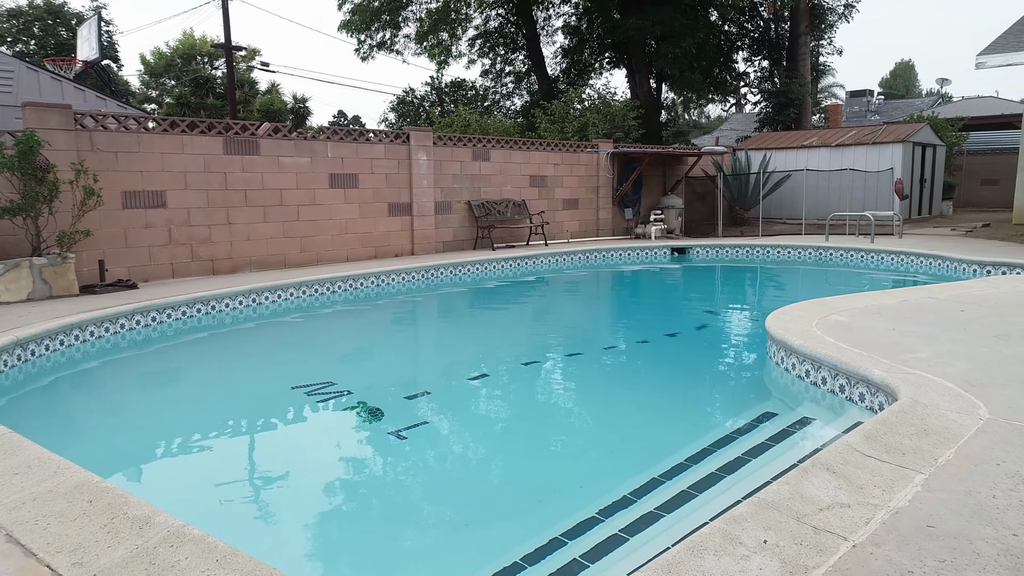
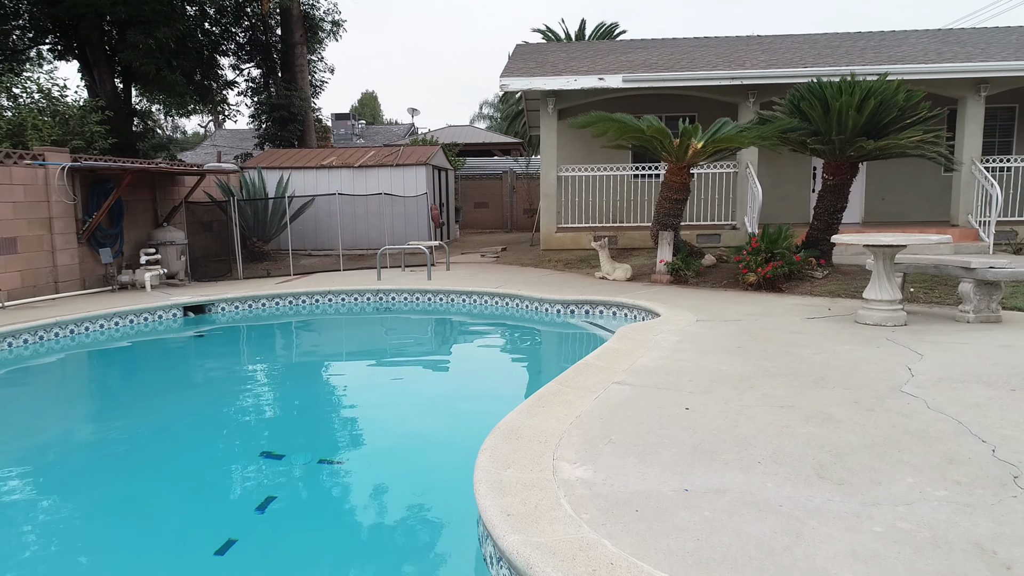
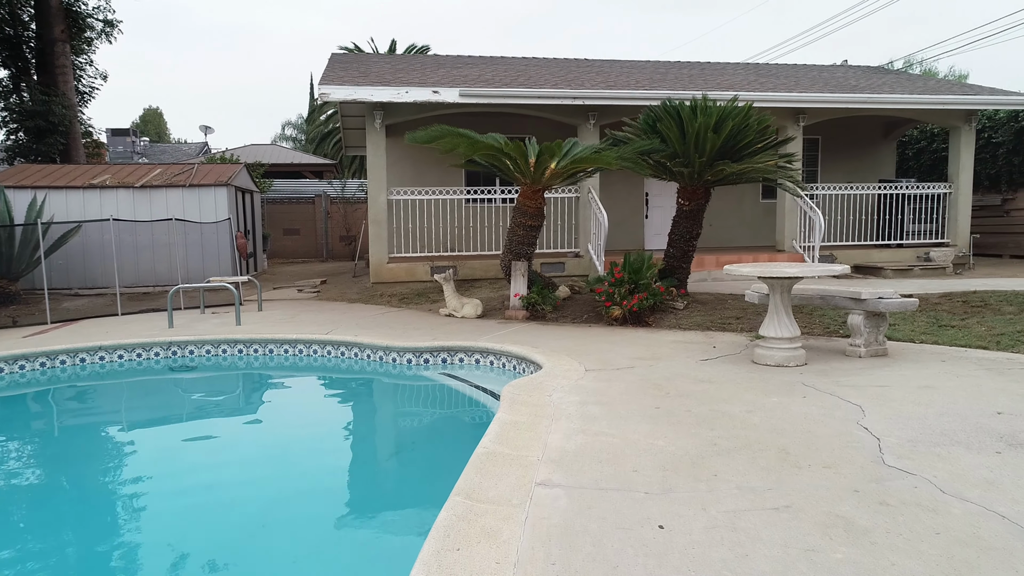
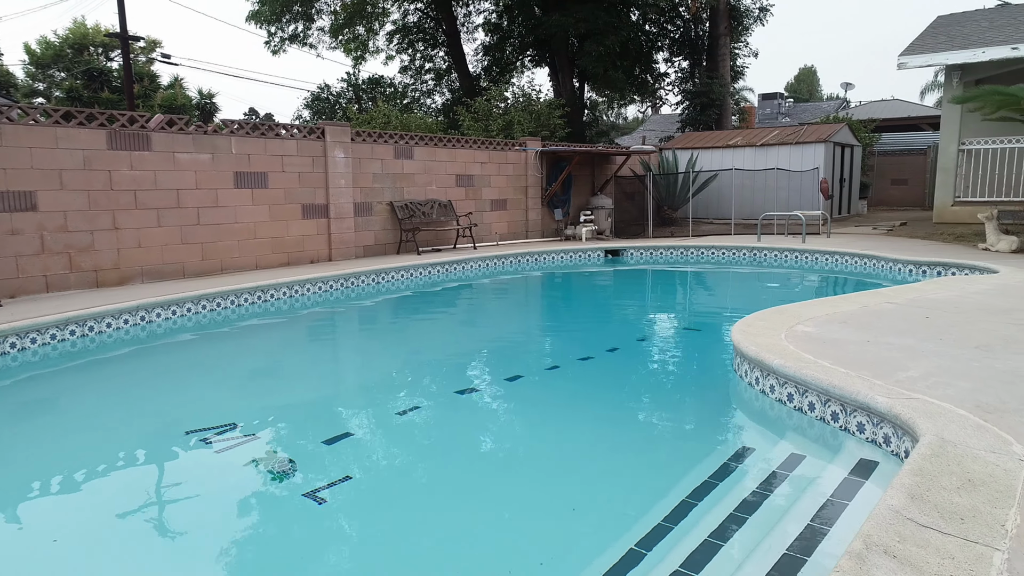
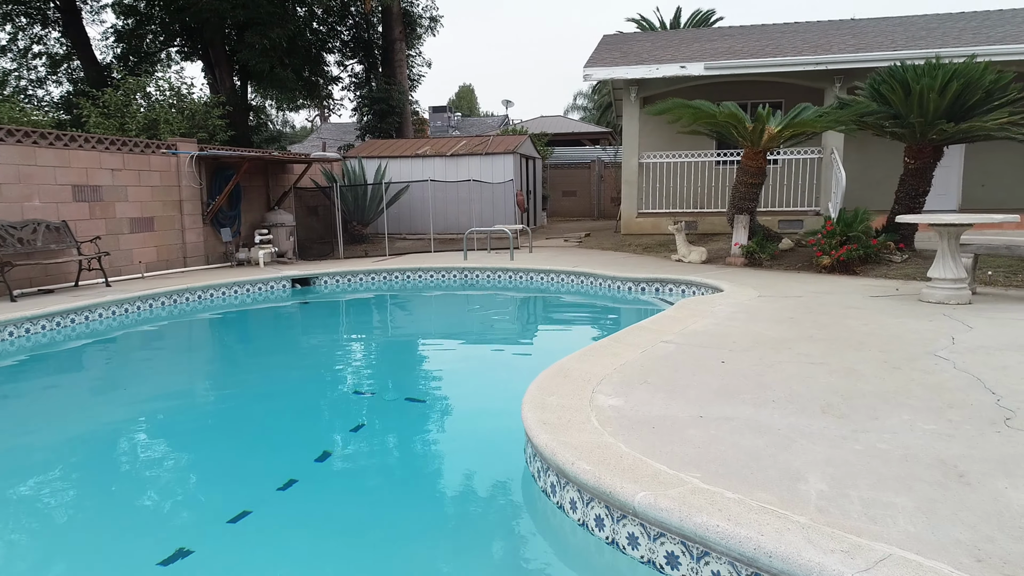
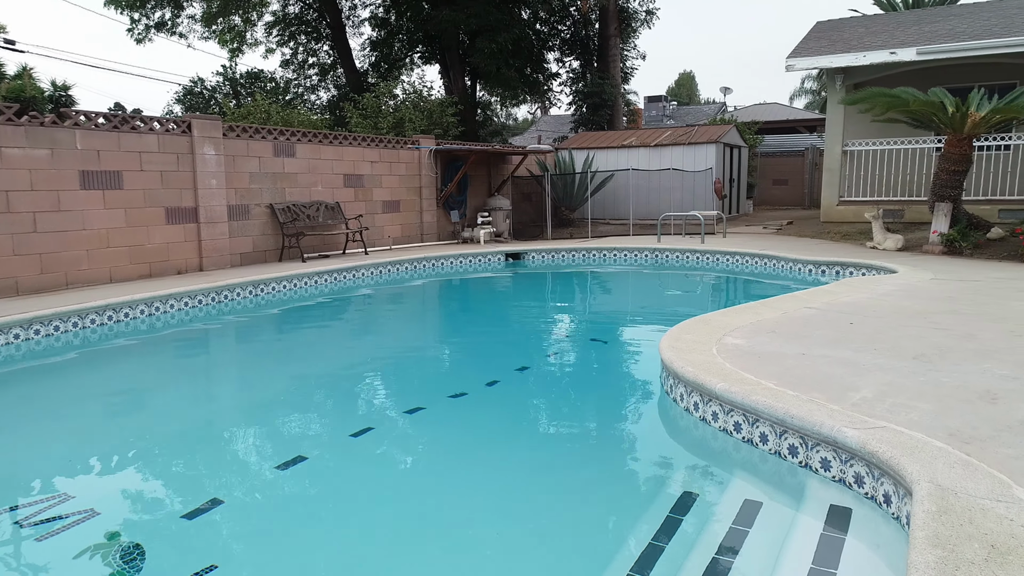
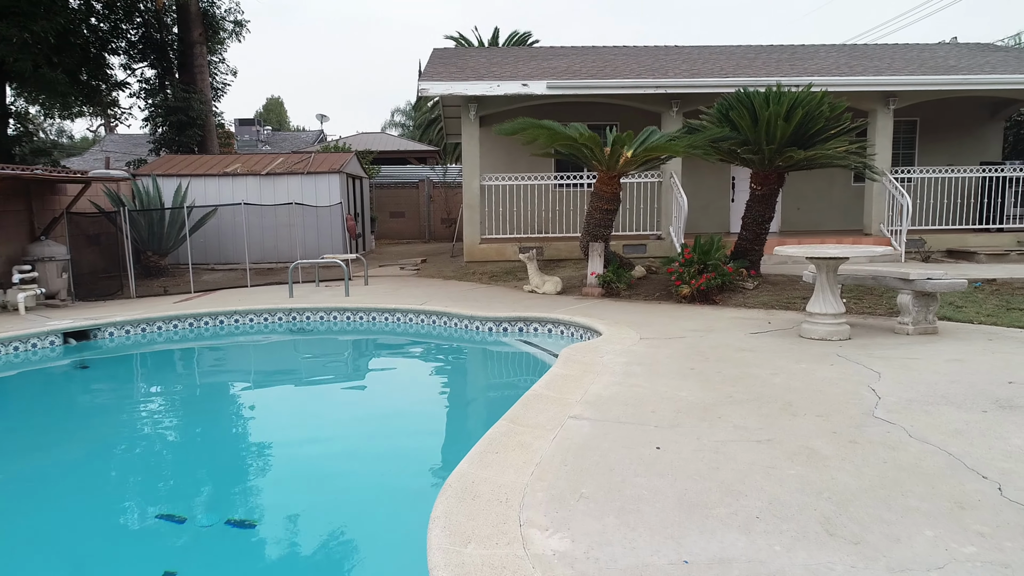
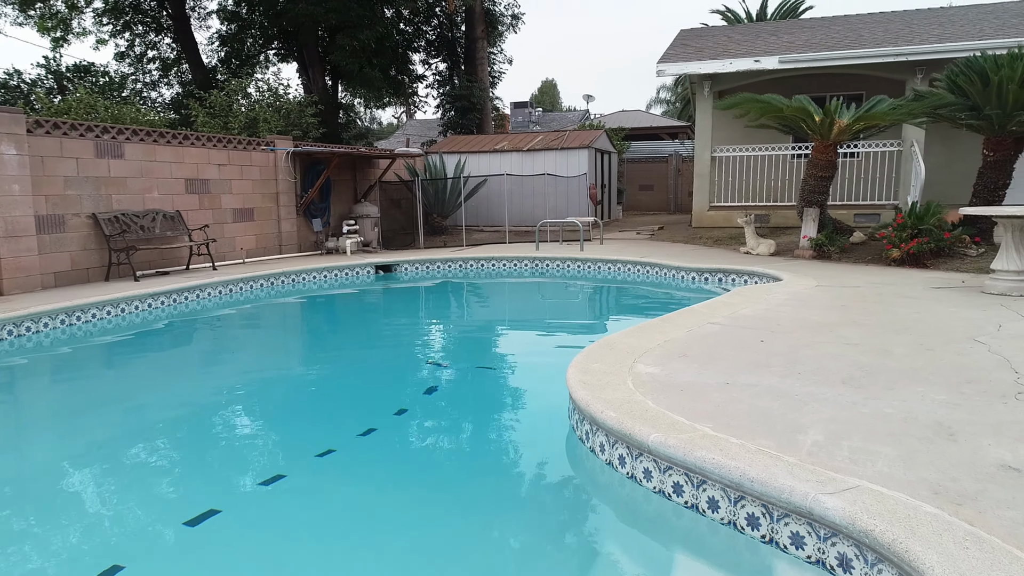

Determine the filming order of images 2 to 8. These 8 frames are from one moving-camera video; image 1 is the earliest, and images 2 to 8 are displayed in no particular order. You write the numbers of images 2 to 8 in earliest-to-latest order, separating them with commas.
4, 6, 8, 5, 2, 7, 3
